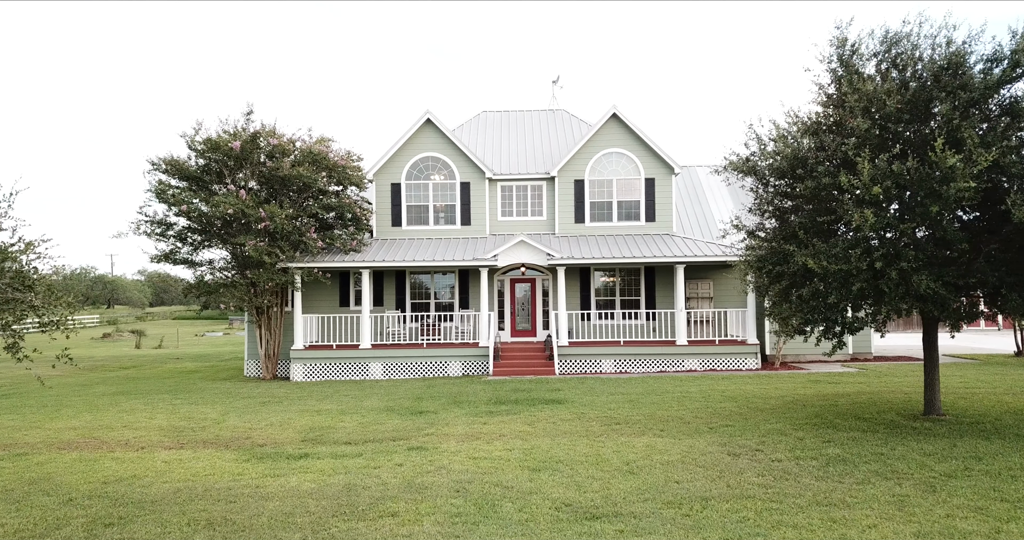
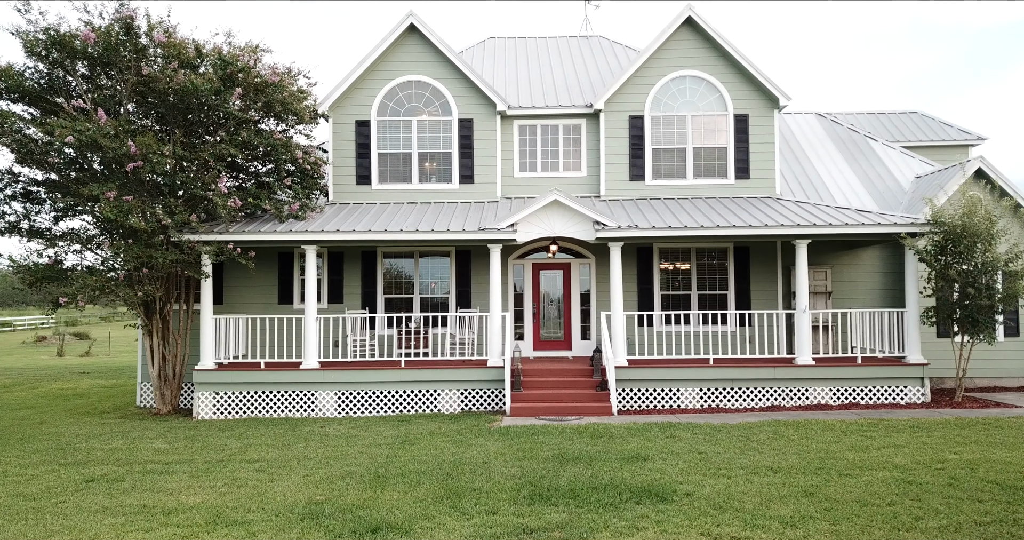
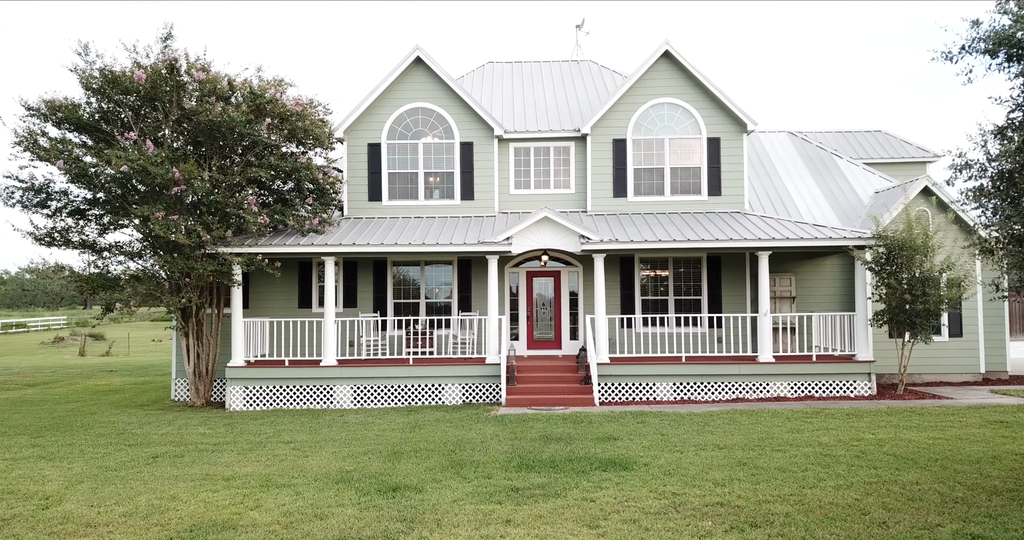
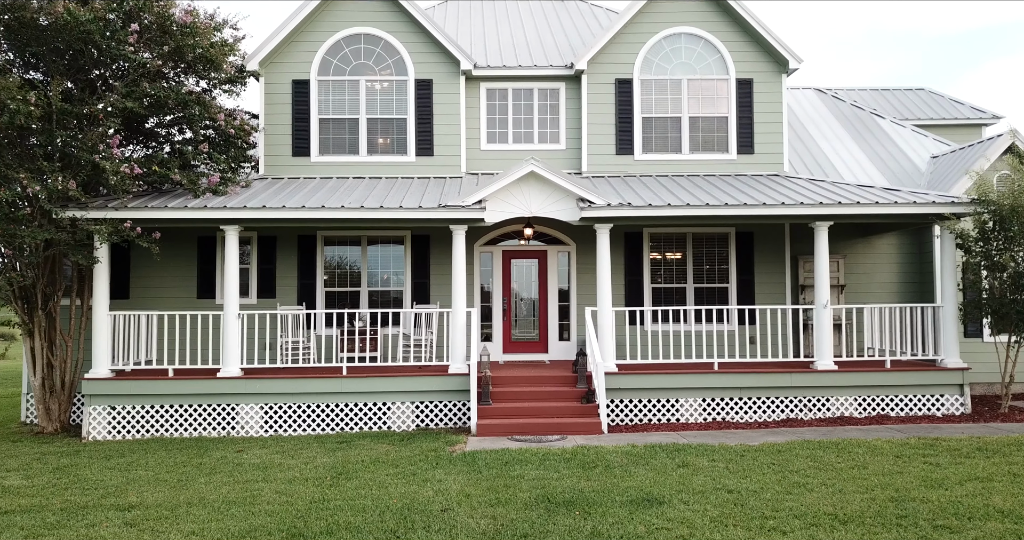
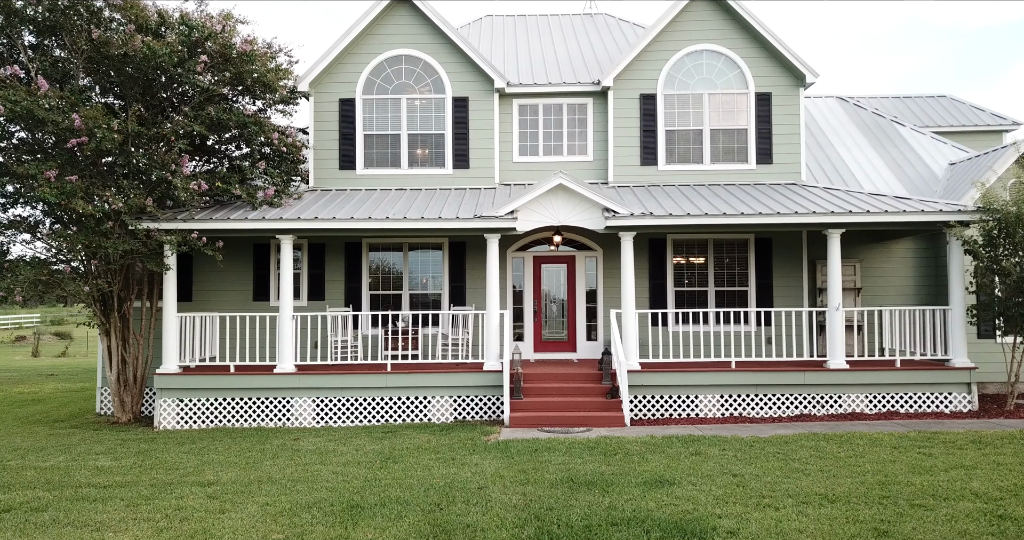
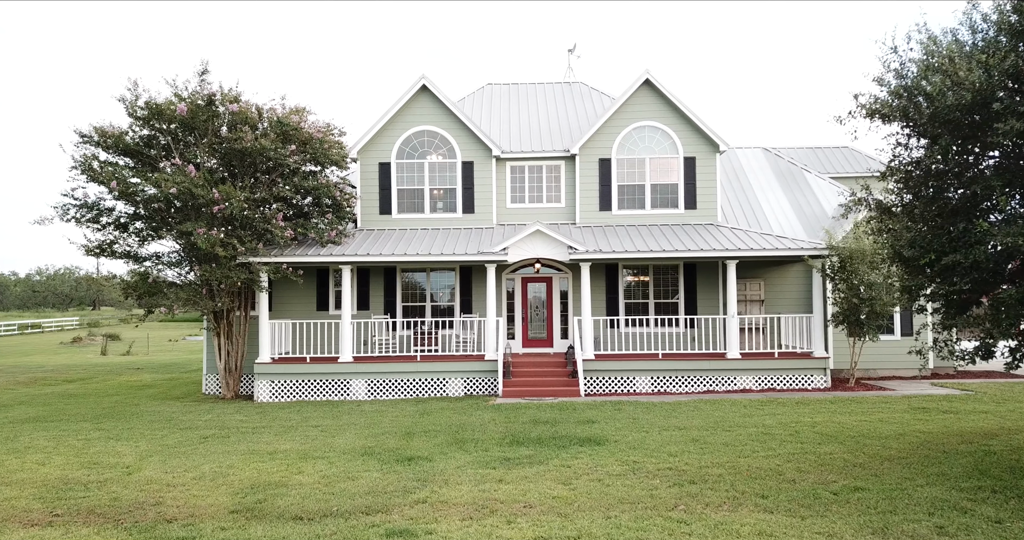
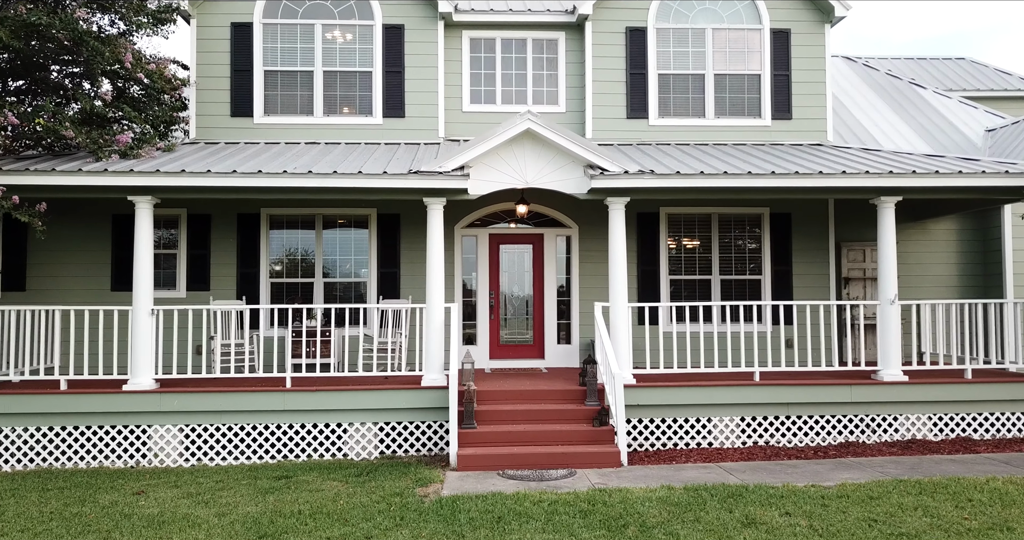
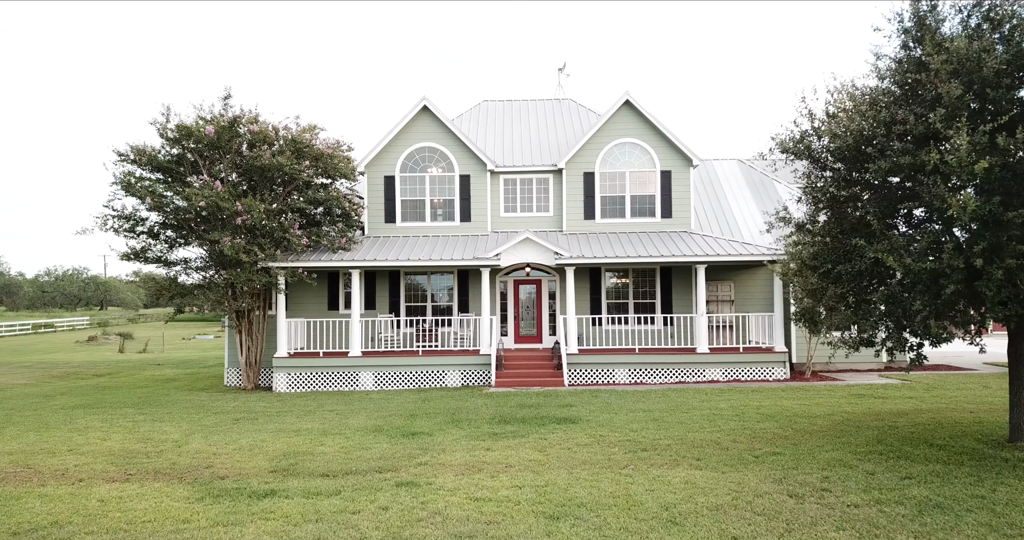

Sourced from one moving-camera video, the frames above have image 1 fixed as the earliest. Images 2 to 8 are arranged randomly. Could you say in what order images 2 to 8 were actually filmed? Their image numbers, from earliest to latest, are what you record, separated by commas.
8, 6, 3, 2, 5, 4, 7
